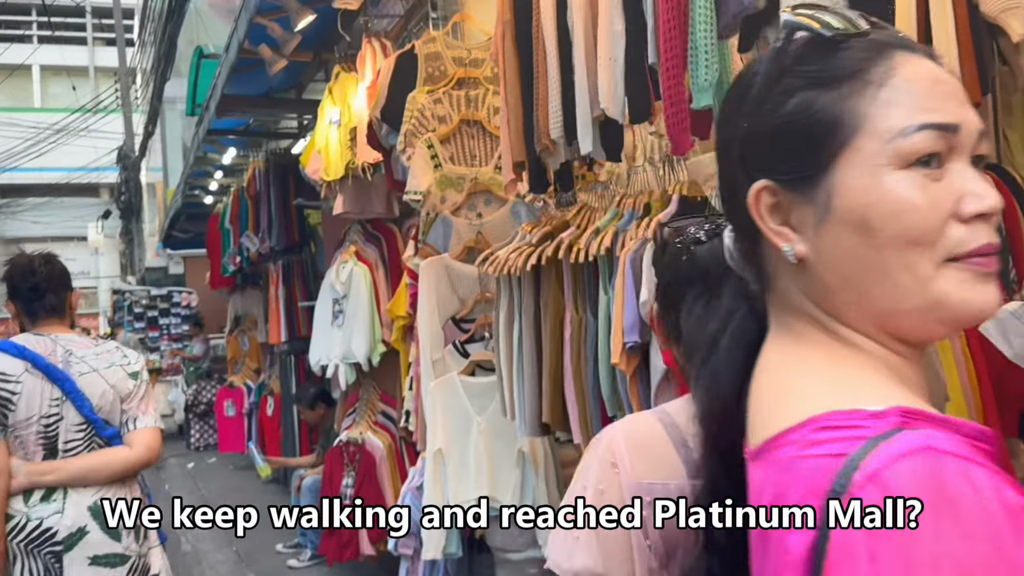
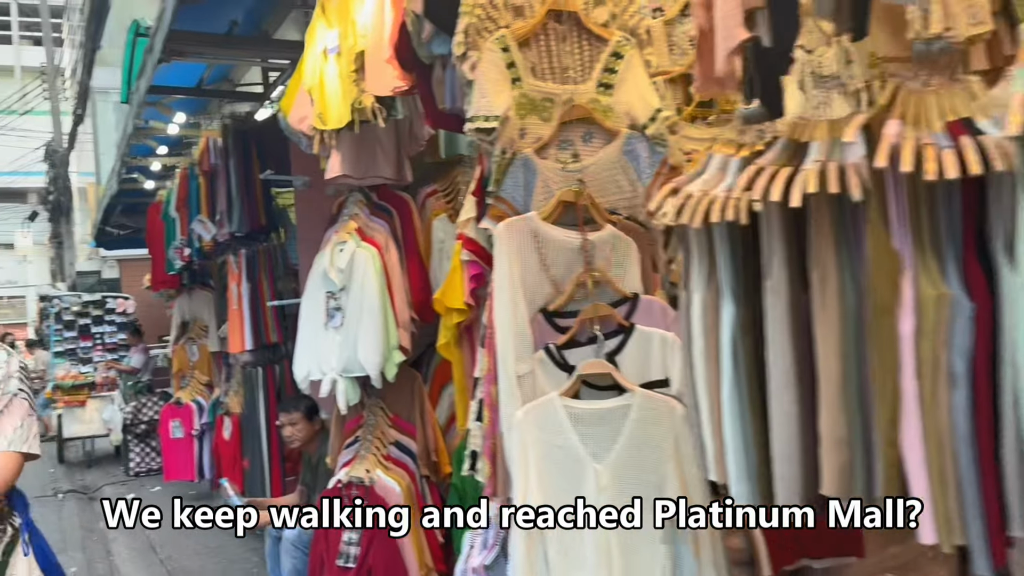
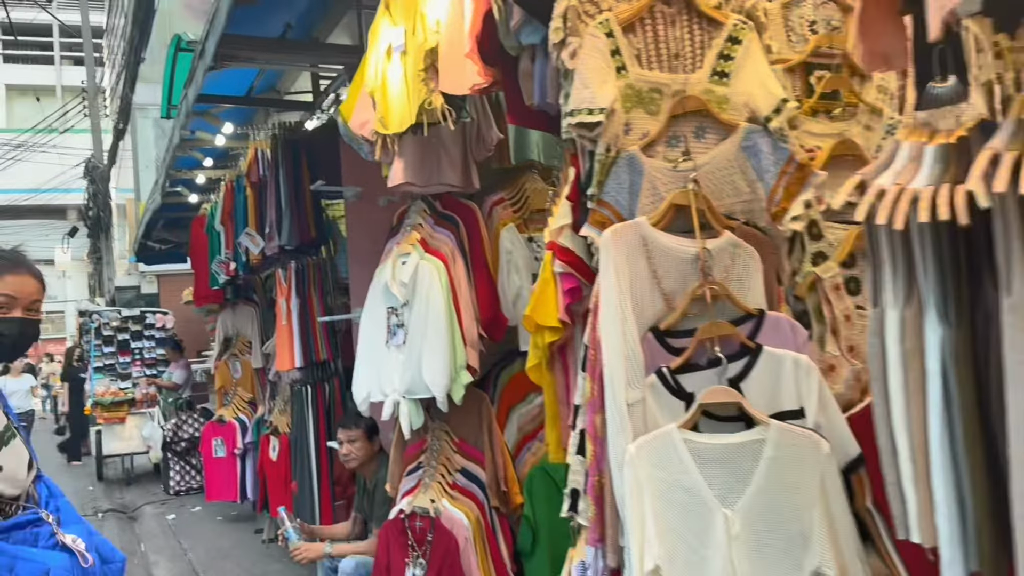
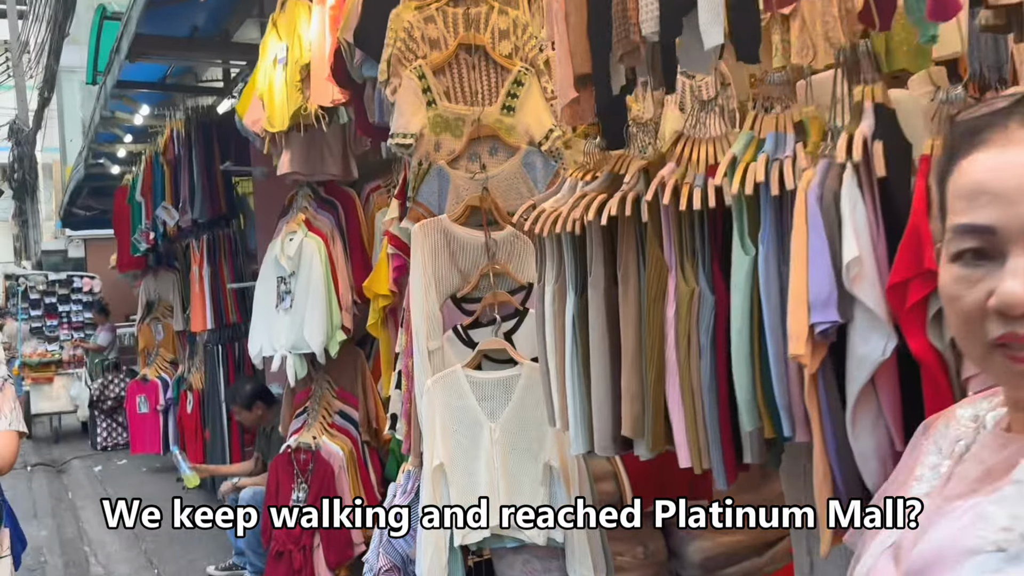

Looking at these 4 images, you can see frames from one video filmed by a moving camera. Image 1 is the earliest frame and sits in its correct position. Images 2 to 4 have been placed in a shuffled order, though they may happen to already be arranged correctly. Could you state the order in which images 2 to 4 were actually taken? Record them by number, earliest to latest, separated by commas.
4, 2, 3
